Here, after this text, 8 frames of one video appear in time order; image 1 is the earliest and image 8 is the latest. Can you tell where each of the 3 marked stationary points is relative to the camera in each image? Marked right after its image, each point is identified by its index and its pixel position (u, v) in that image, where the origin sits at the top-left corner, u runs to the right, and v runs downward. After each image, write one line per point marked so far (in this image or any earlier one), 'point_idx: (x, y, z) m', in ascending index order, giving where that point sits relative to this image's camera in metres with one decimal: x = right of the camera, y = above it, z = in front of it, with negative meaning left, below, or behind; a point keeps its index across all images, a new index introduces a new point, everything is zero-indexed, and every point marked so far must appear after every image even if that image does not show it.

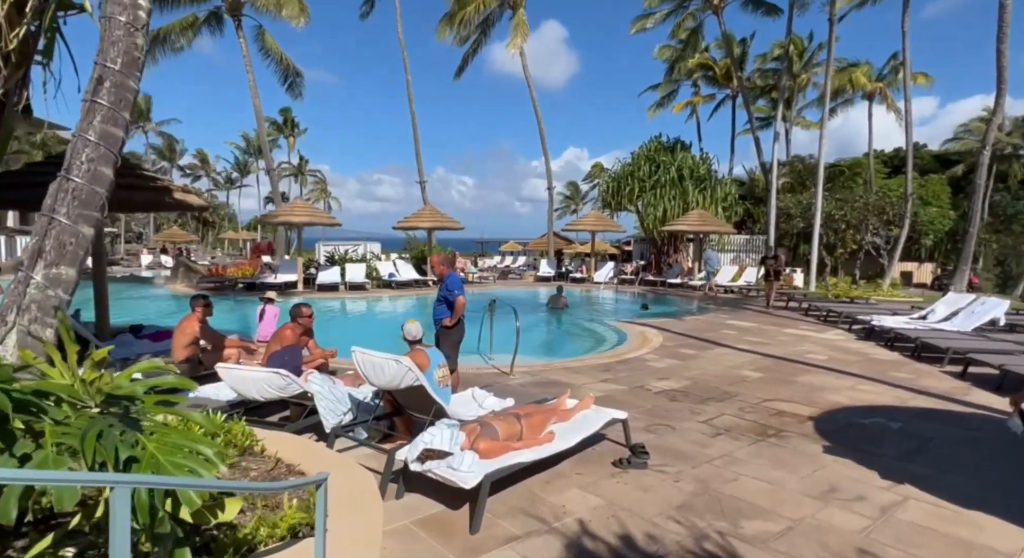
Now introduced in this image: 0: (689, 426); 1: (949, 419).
0: (+1.5, -1.3, +5.0) m
1: (+4.1, -1.3, +5.4) m
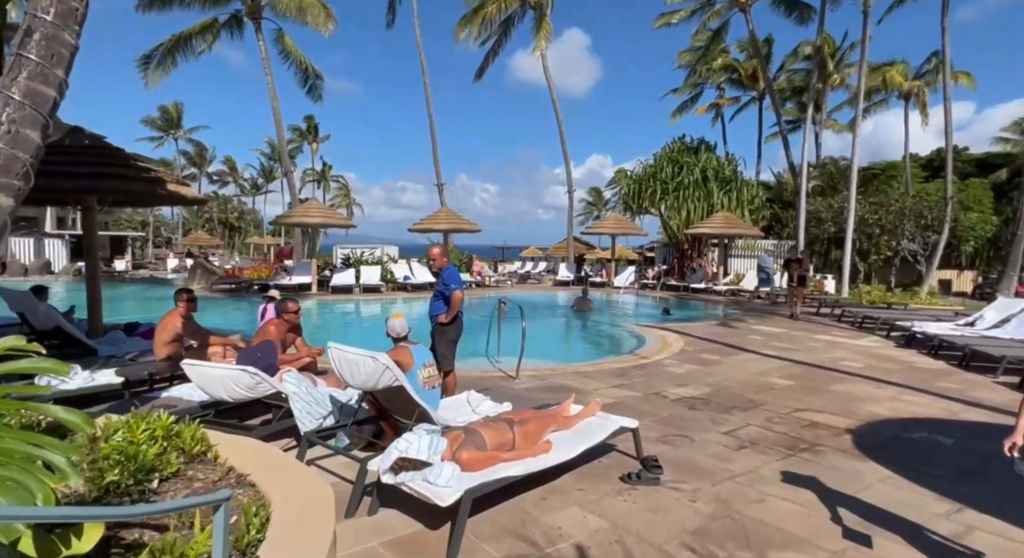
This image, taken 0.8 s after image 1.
0: (+1.5, -1.2, +4.5) m
1: (+4.1, -1.3, +4.8) m
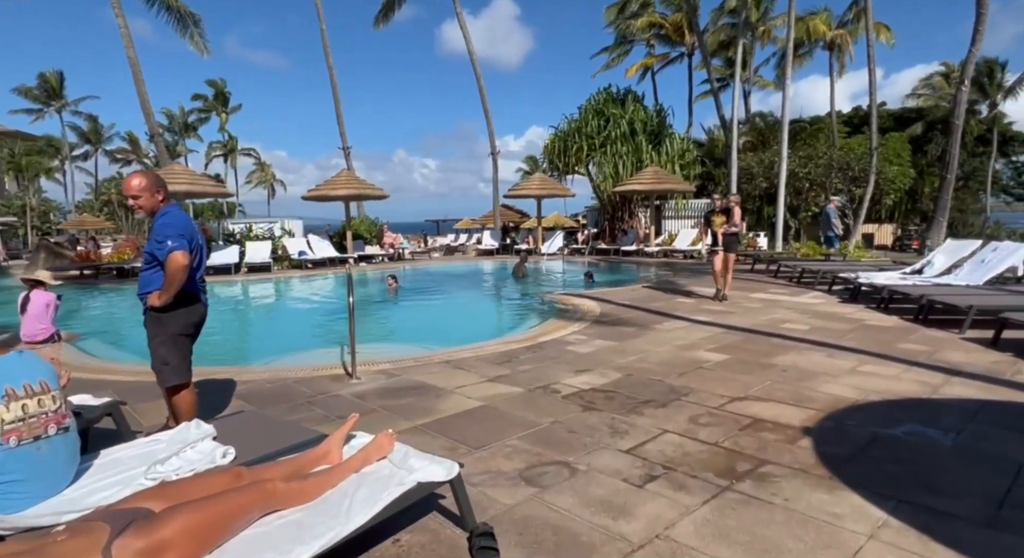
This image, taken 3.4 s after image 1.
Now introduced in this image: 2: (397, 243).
0: (+0.4, -0.9, +2.8) m
1: (+3.0, -0.9, +3.4) m
2: (-3.9, +1.2, +19.7) m
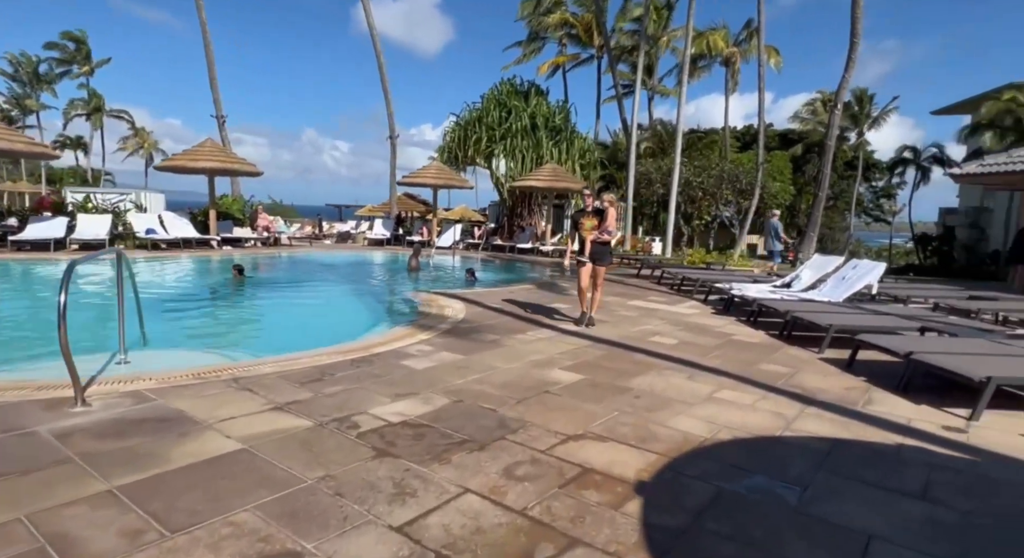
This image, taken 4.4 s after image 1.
0: (-0.5, -1.0, +2.0) m
1: (+1.9, -1.0, +3.0) m
2: (-7.4, +1.6, +18.0) m
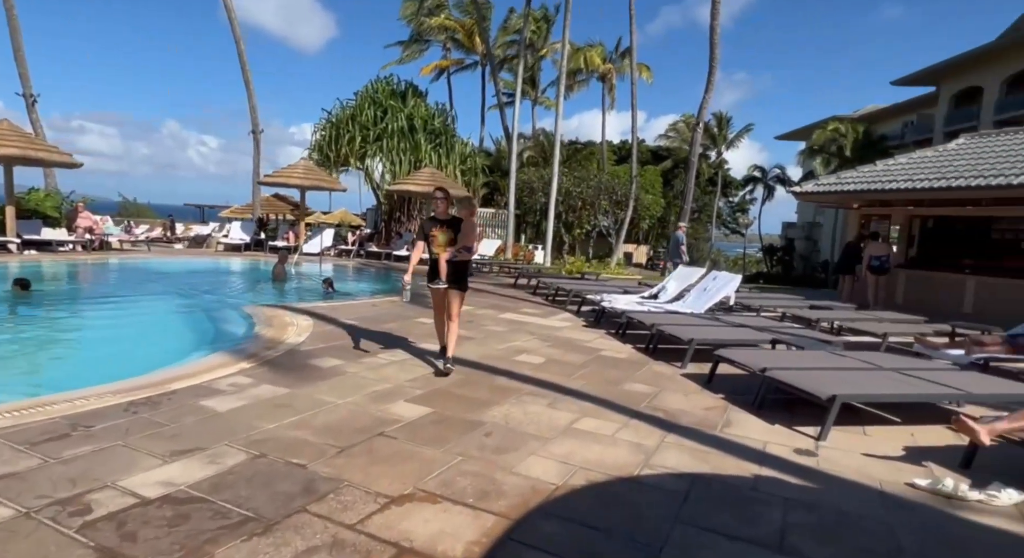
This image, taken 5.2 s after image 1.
0: (-1.2, -1.1, +1.3) m
1: (+1.0, -1.1, +2.7) m
2: (-10.9, +1.4, +15.6) m
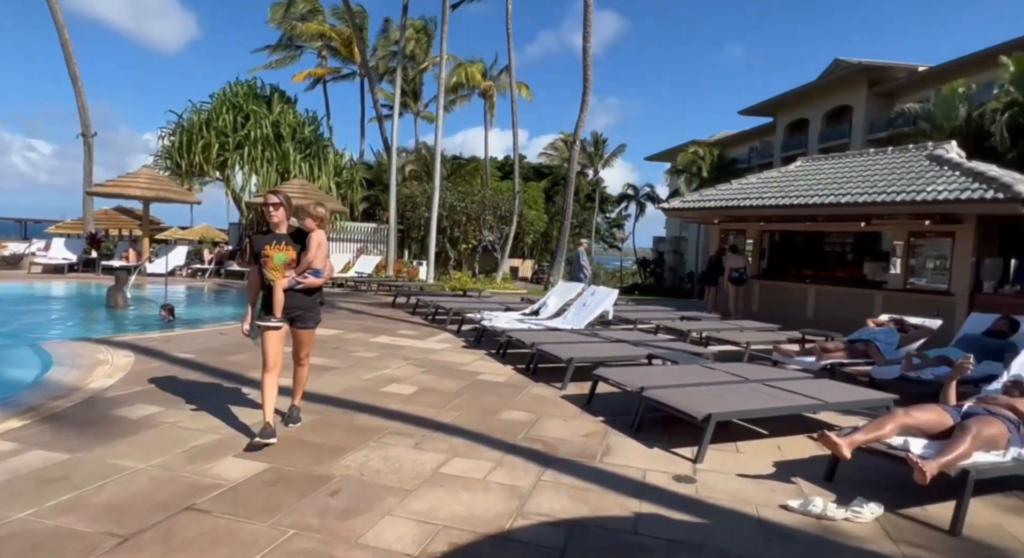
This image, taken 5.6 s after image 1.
0: (-1.5, -1.2, +0.5) m
1: (+0.4, -1.3, +2.3) m
2: (-13.9, +0.8, +12.7) m
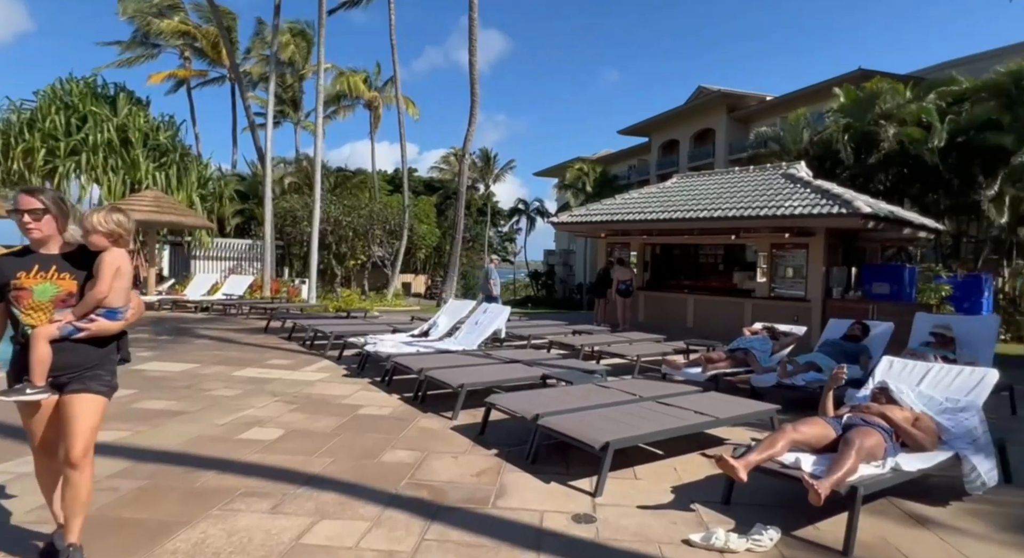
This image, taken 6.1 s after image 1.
0: (-1.5, -1.3, -0.3) m
1: (-0.1, -1.4, +1.8) m
2: (-16.0, +0.1, +9.5) m
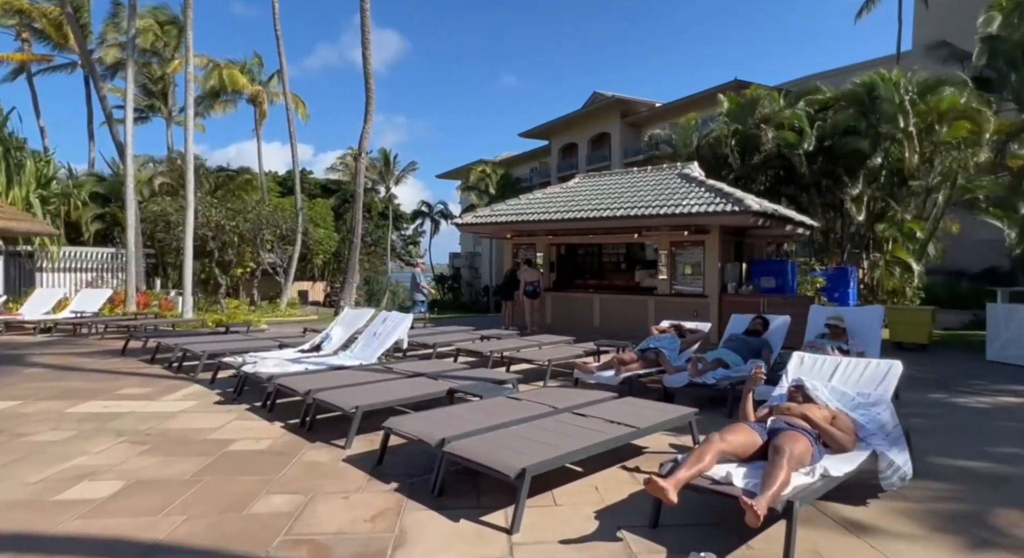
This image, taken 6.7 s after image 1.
0: (-1.4, -1.3, -1.2) m
1: (-0.3, -1.4, +1.1) m
2: (-17.2, -0.4, +6.2) m
